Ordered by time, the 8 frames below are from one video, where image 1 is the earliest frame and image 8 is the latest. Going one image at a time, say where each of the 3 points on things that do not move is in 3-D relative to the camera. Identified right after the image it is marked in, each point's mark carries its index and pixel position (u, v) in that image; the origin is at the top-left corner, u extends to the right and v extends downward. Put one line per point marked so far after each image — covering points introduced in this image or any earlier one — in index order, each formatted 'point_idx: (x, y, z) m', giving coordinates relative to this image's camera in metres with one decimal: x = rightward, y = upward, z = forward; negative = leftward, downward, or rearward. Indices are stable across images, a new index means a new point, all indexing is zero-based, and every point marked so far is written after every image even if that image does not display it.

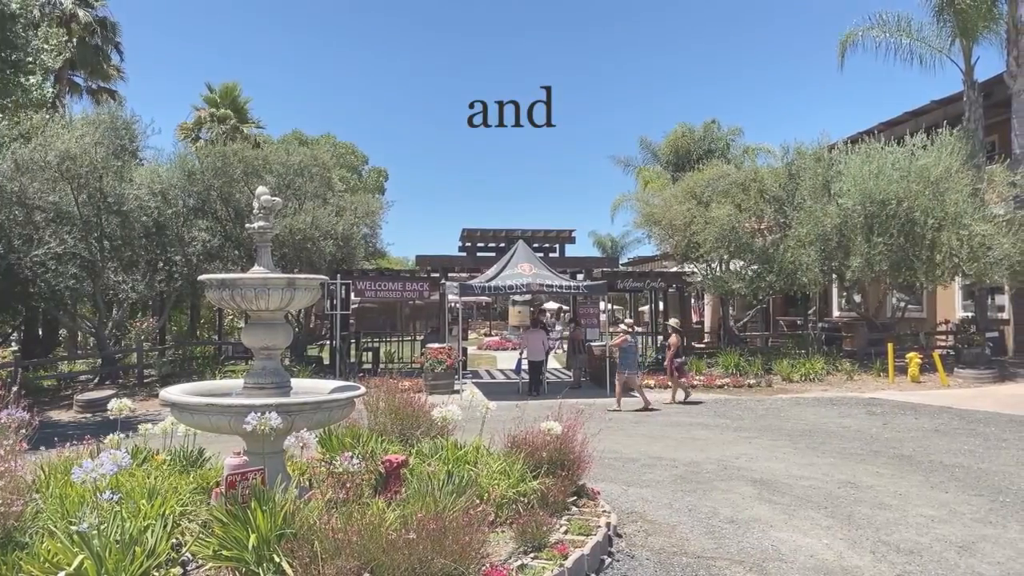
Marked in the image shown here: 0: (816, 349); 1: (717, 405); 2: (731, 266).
0: (+6.4, -1.3, +16.9) m
1: (+3.3, -1.9, +13.0) m
2: (+4.8, +0.5, +17.6) m
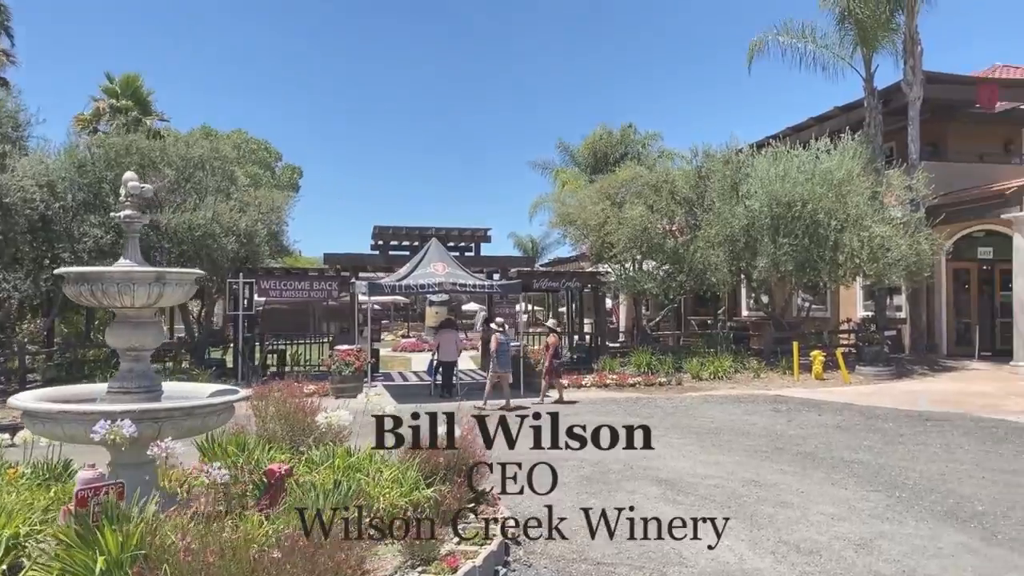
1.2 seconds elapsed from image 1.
0: (+4.5, -1.3, +17.1) m
1: (+1.9, -1.9, +13.0) m
2: (+2.9, +0.5, +17.7) m
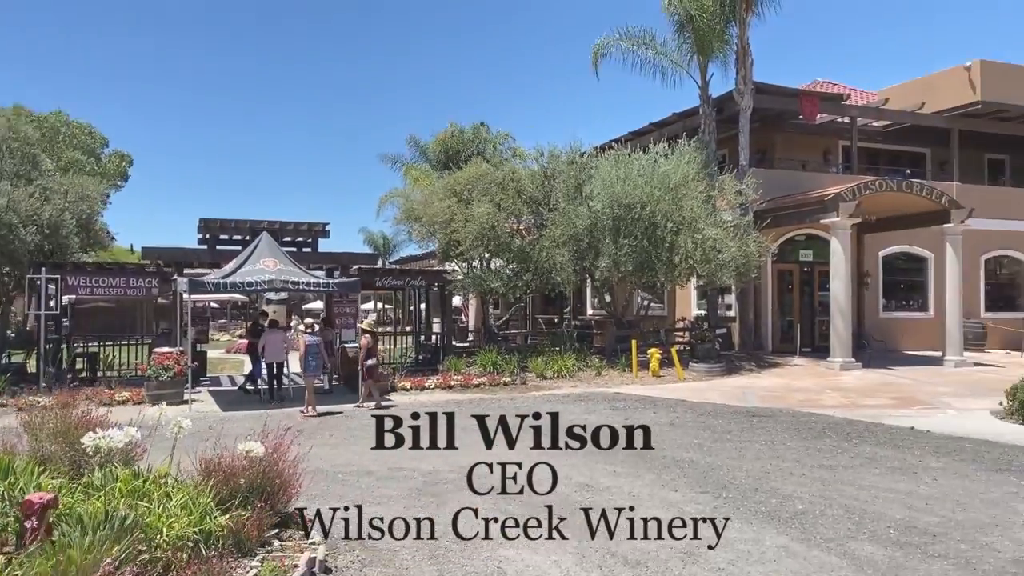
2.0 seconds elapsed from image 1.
0: (+1.2, -1.3, +17.2) m
1: (-0.7, -1.9, +12.6) m
2: (-0.5, +0.5, +17.5) m
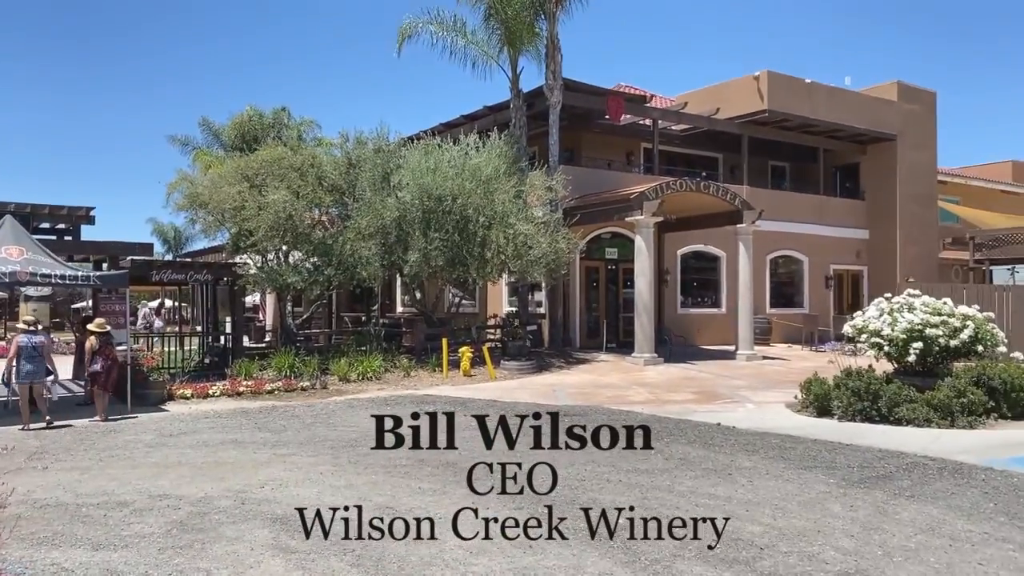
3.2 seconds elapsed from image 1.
0: (-2.8, -1.2, +16.2) m
1: (-3.6, -1.8, +11.3) m
2: (-4.5, +0.6, +16.0) m
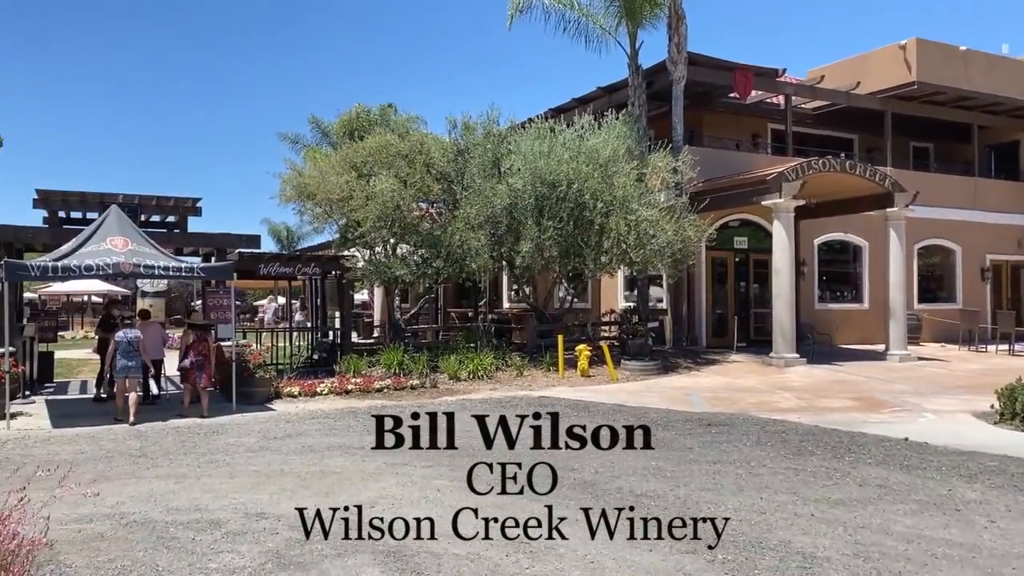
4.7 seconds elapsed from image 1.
0: (-0.5, -1.0, +15.2) m
1: (-1.9, -1.7, +10.5) m
2: (-2.2, +0.7, +15.2) m
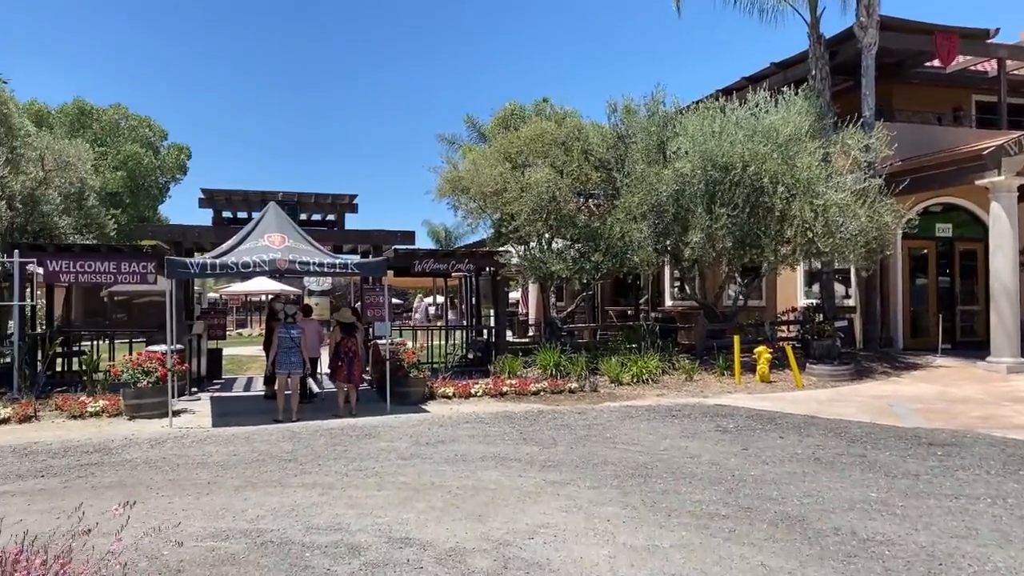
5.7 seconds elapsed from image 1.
0: (+2.4, -1.0, +14.0) m
1: (+0.1, -1.6, +9.6) m
2: (+0.7, +0.8, +14.4) m
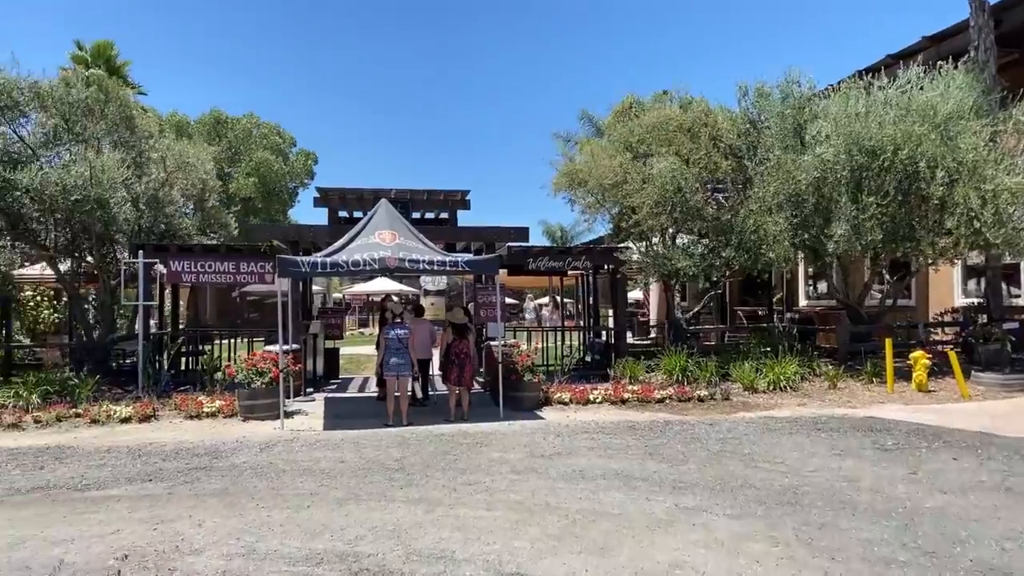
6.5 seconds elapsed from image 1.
0: (+4.4, -0.9, +12.8) m
1: (+1.5, -1.6, +8.8) m
2: (+2.8, +0.8, +13.4) m
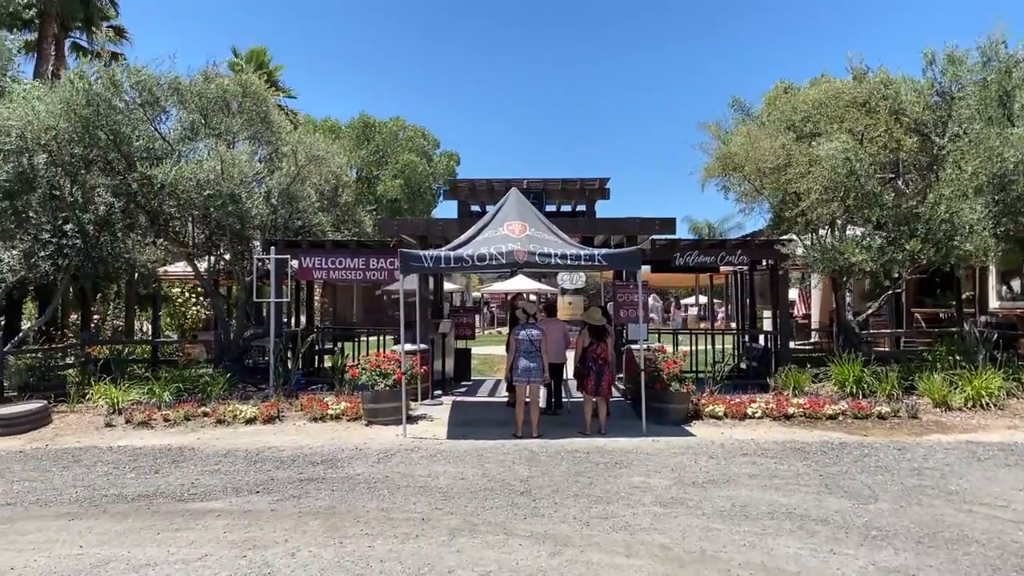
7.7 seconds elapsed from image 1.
0: (+6.4, -0.9, +10.8) m
1: (+2.8, -1.6, +7.4) m
2: (+4.9, +0.8, +11.7) m
